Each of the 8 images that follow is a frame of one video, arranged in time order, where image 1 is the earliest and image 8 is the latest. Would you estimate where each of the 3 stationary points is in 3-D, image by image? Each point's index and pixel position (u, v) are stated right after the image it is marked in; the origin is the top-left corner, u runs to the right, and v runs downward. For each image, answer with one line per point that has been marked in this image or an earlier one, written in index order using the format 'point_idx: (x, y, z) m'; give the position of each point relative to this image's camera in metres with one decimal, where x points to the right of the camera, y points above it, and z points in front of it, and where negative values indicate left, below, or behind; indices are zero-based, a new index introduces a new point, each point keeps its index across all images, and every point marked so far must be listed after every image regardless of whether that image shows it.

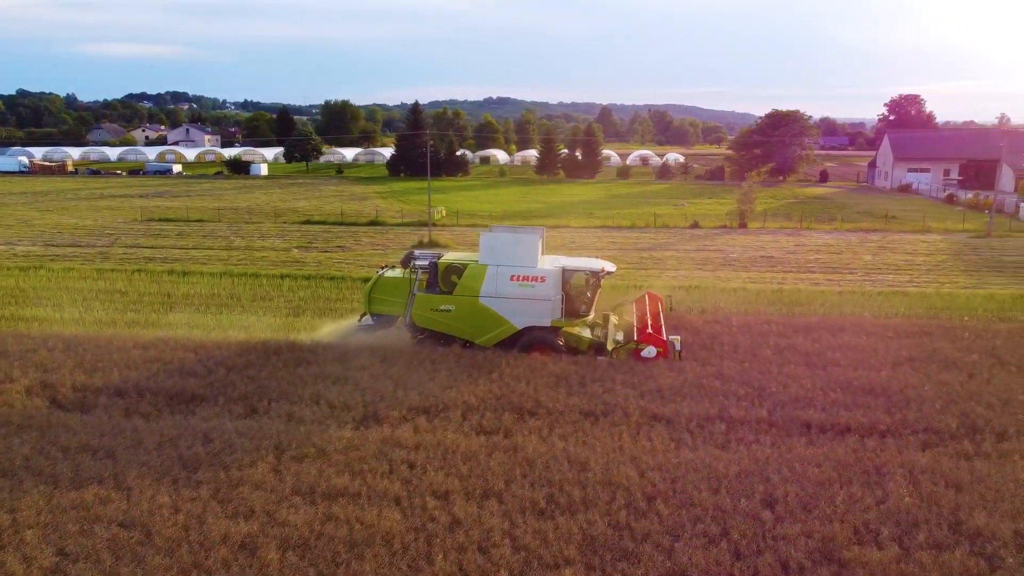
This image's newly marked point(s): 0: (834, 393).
0: (+3.4, -1.1, +8.7) m
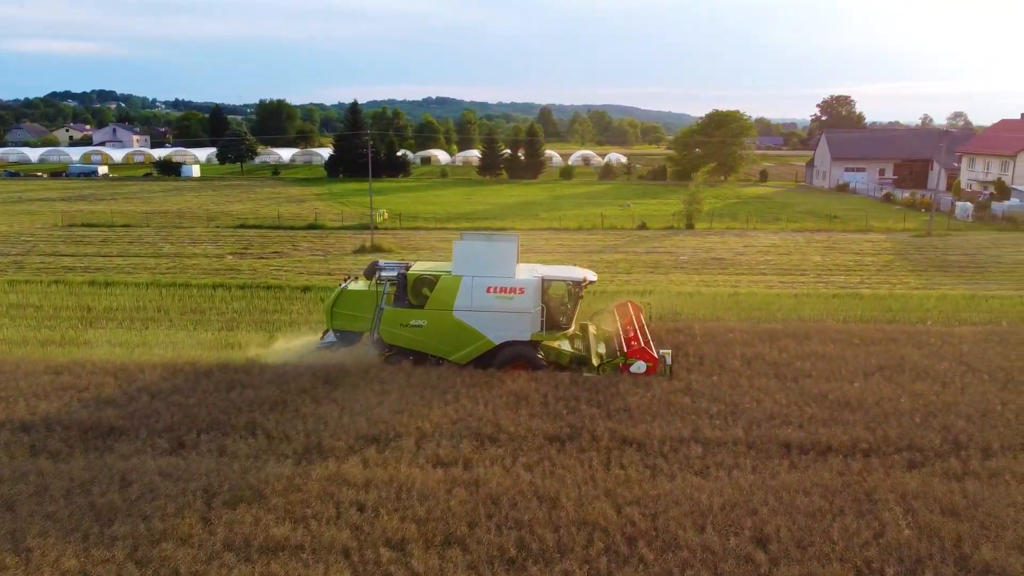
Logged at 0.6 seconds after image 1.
0: (+3.0, -1.2, +8.2) m
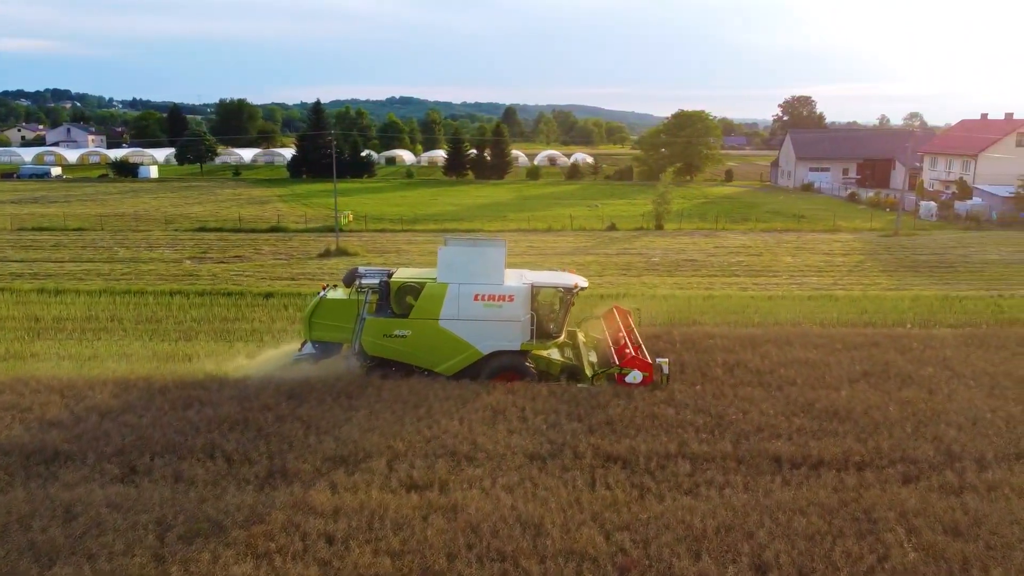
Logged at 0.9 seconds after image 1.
0: (+2.8, -1.3, +7.9) m
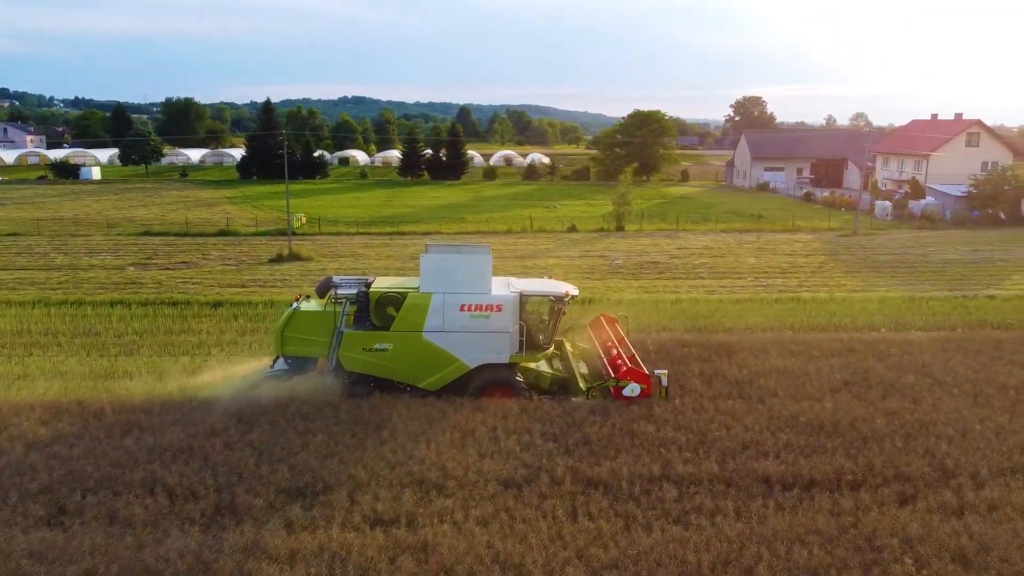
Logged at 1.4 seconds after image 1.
0: (+2.5, -1.3, +7.5) m
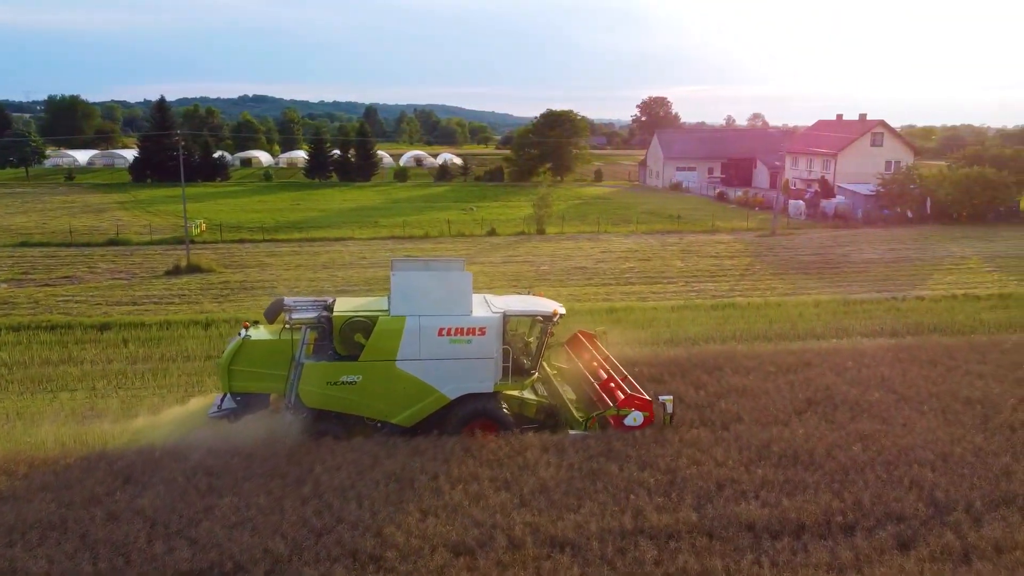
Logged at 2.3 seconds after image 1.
0: (+2.1, -1.5, +6.8) m
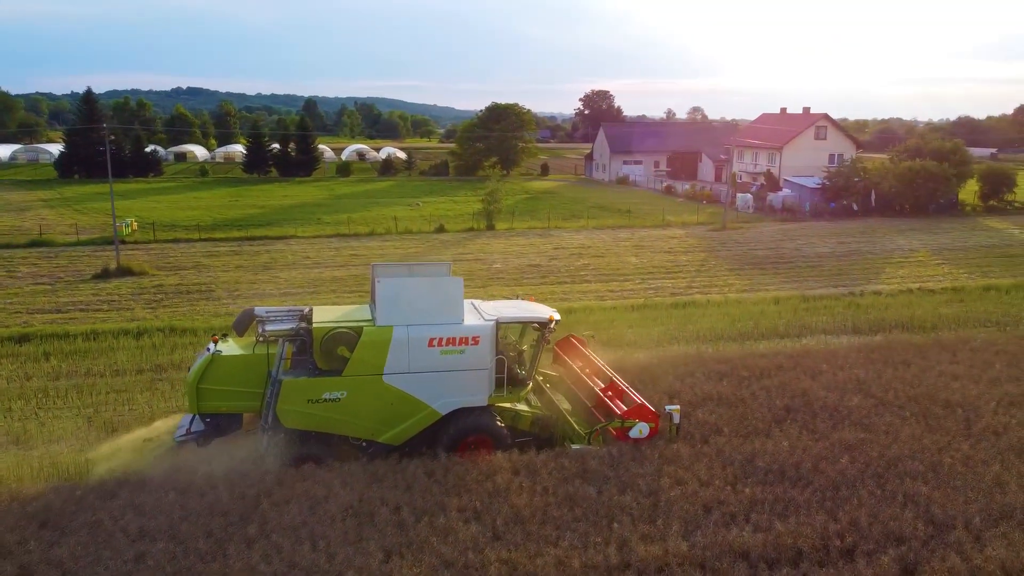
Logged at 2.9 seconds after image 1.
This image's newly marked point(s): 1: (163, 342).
0: (+1.8, -1.5, +6.3) m
1: (-4.9, -0.8, +11.5) m
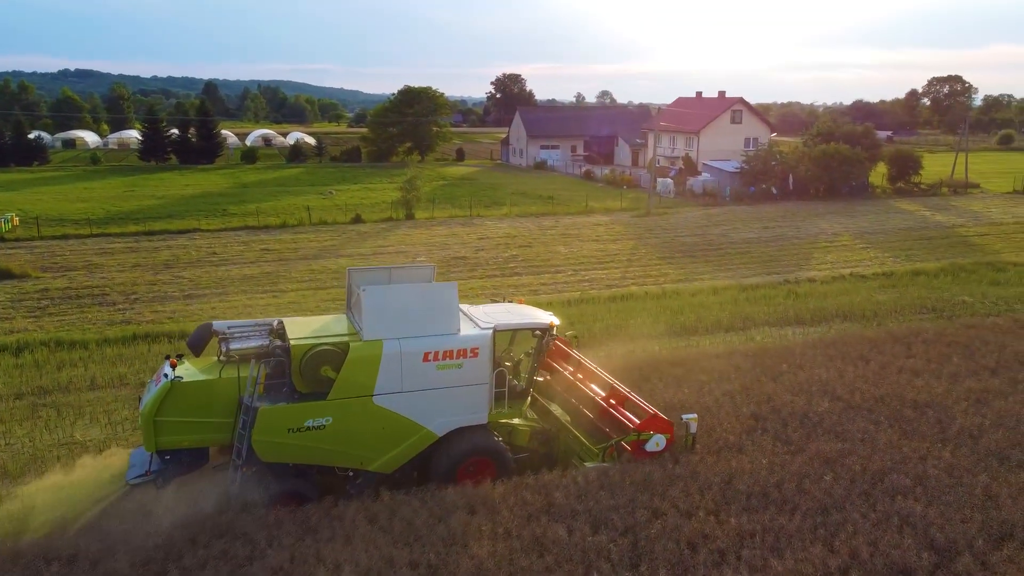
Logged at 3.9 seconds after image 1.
0: (+1.5, -1.6, +5.7) m
1: (-5.7, -0.9, +10.1) m
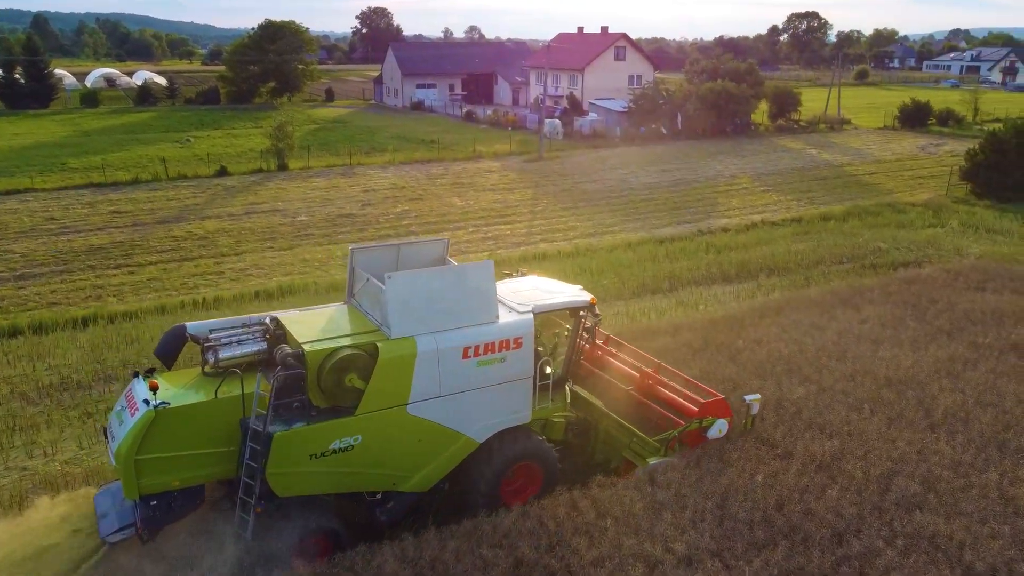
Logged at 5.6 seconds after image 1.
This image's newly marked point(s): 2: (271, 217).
0: (+1.3, -1.5, +4.6) m
1: (-6.6, -0.8, +7.8) m
2: (-4.5, +1.4, +15.5) m
